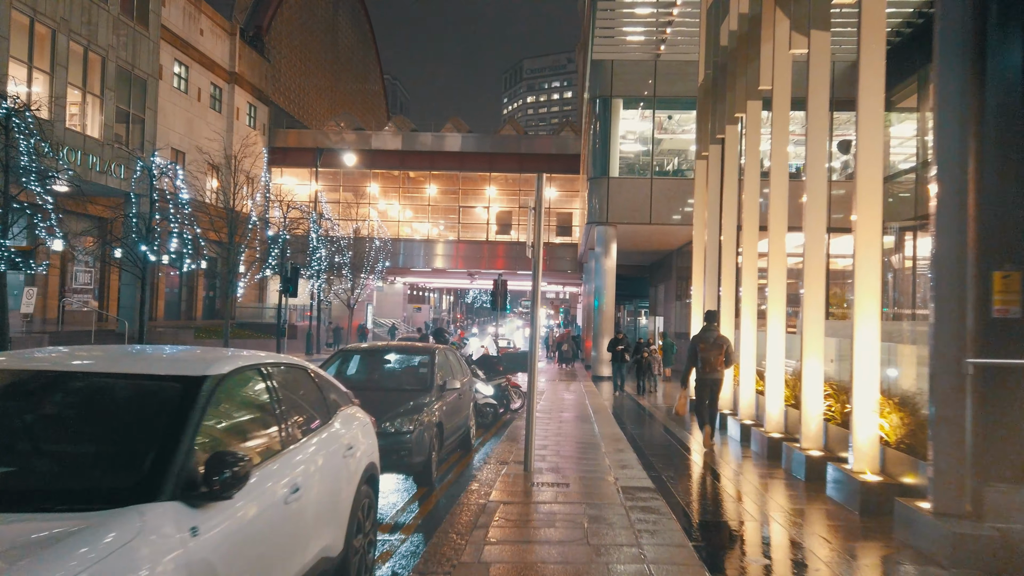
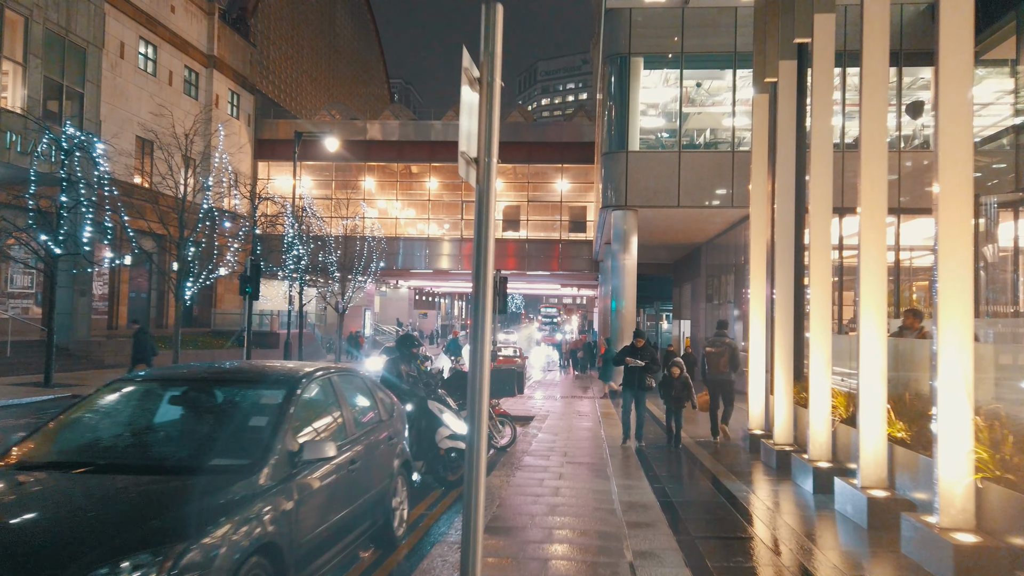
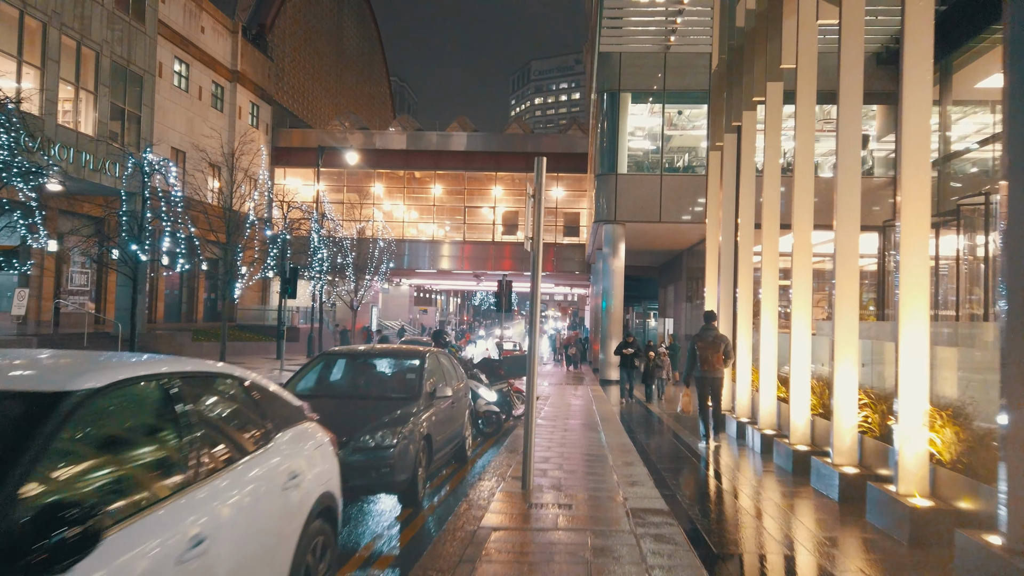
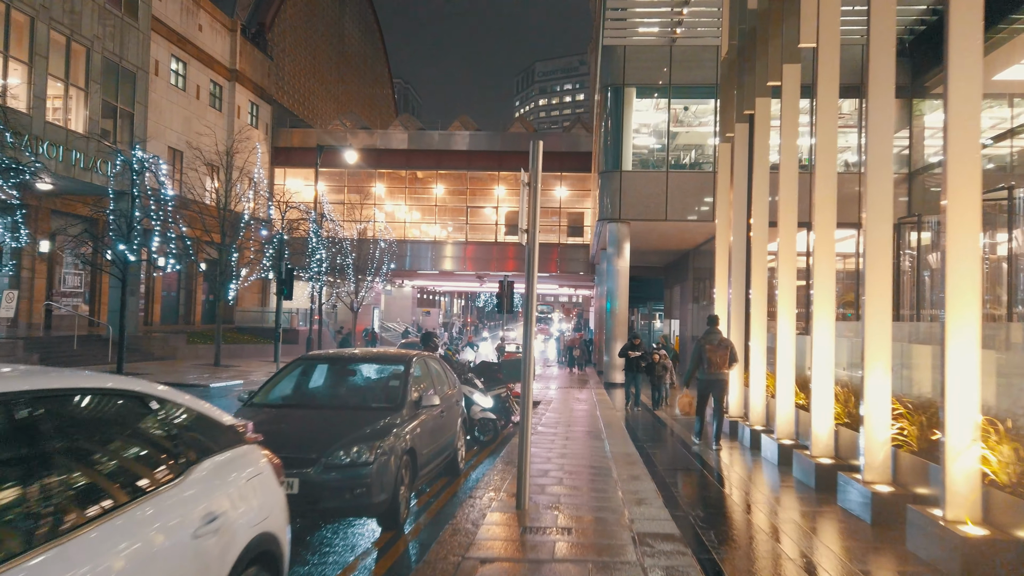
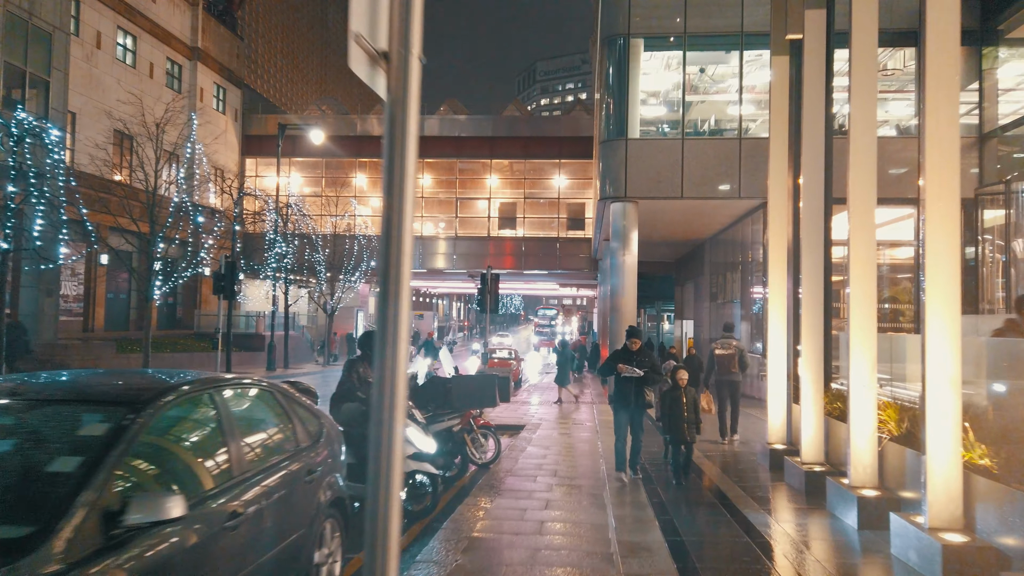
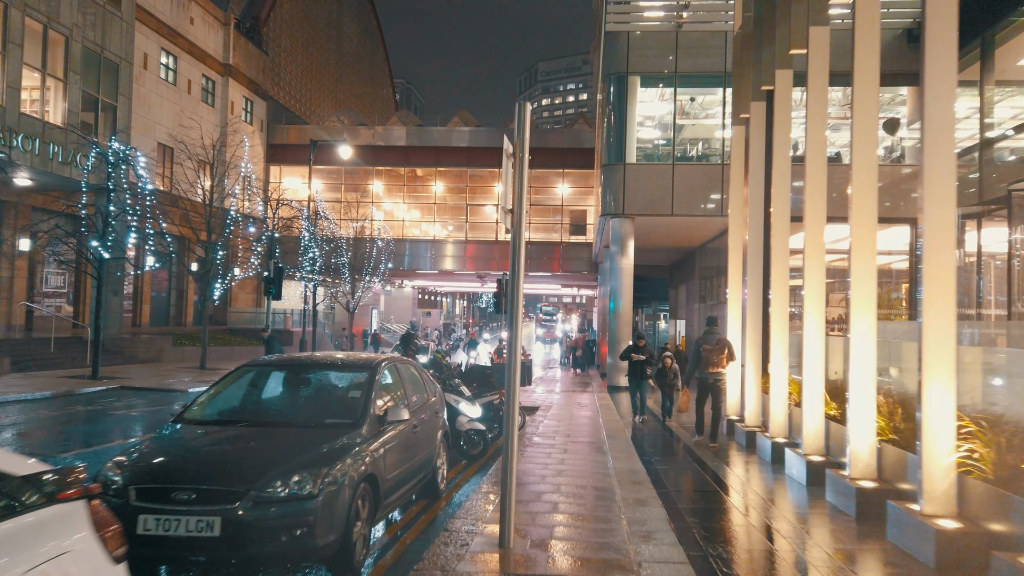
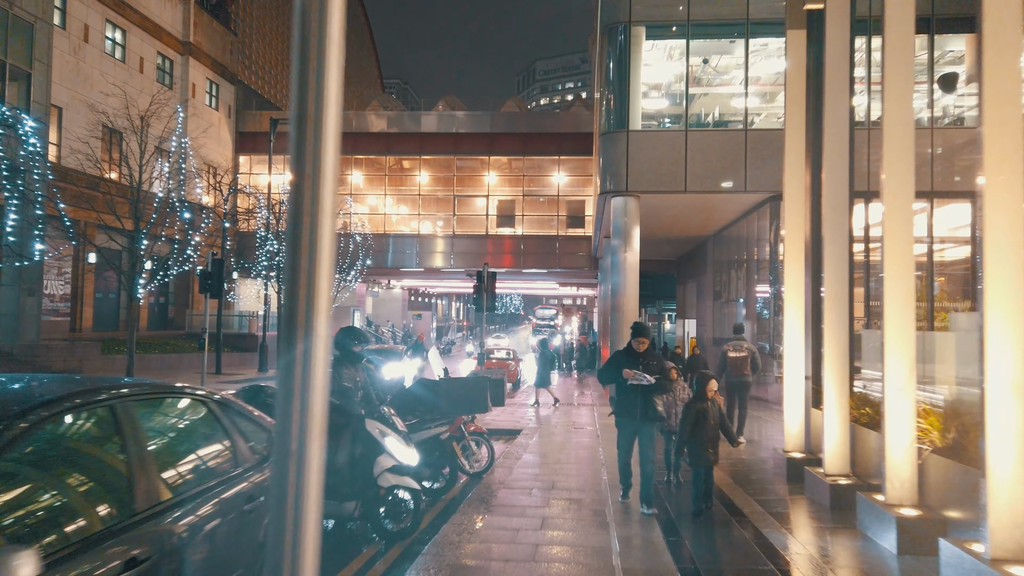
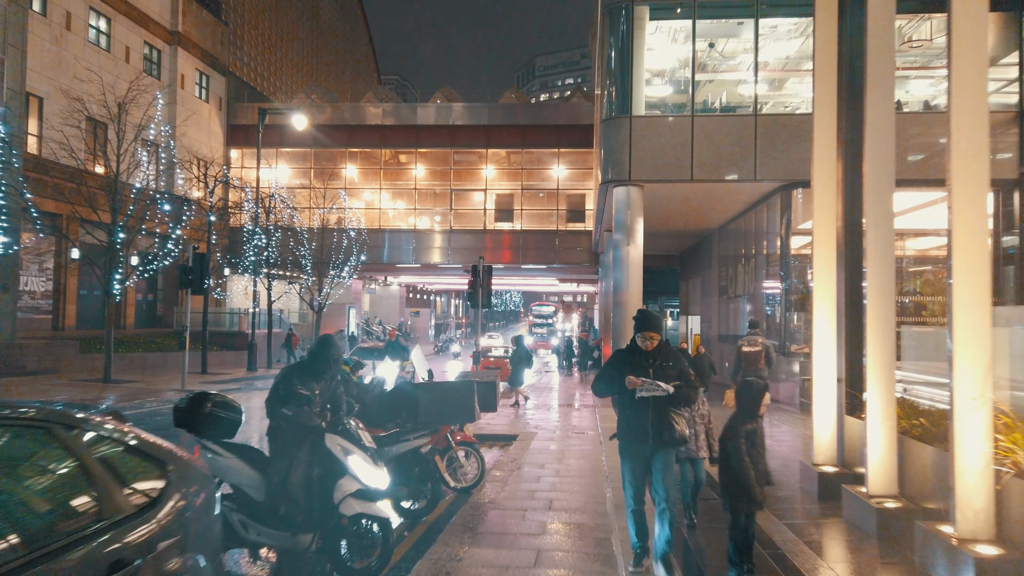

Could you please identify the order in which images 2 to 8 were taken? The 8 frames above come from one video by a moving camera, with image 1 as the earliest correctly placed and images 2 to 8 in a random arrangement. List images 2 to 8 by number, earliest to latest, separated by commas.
3, 4, 6, 2, 5, 7, 8
